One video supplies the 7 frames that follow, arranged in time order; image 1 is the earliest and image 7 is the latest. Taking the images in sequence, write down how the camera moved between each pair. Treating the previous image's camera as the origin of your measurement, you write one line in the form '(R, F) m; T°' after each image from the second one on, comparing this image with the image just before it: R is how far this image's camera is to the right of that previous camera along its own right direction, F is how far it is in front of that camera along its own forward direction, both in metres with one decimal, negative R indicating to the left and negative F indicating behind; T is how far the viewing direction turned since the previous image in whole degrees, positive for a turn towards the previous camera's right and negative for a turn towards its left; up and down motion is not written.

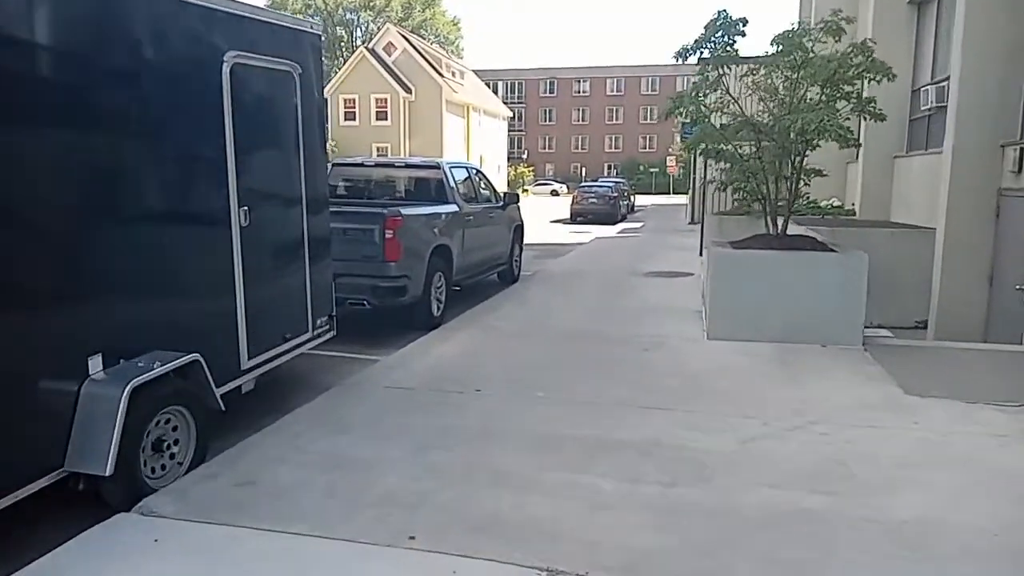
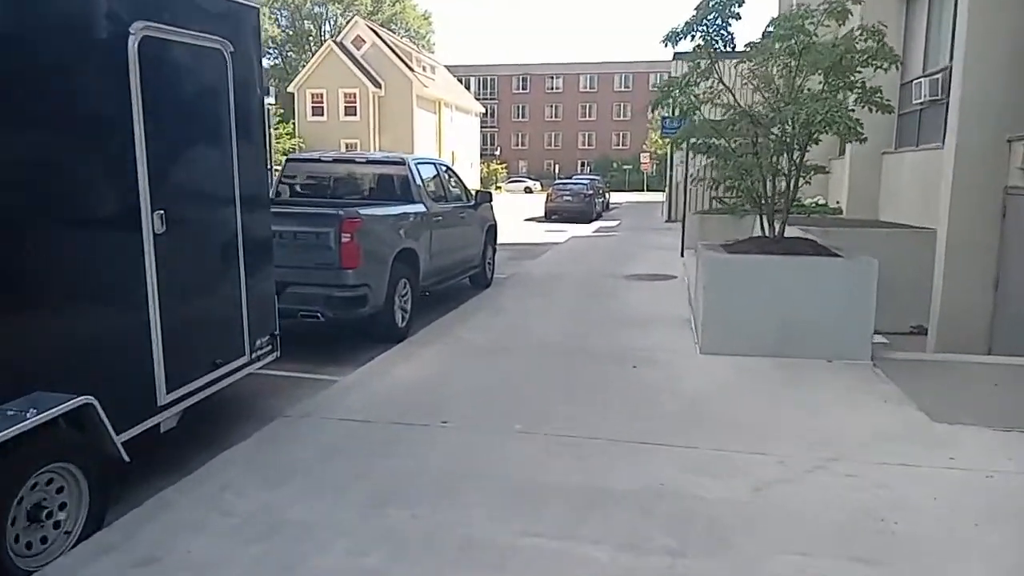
(0.0, +0.8) m; +2°
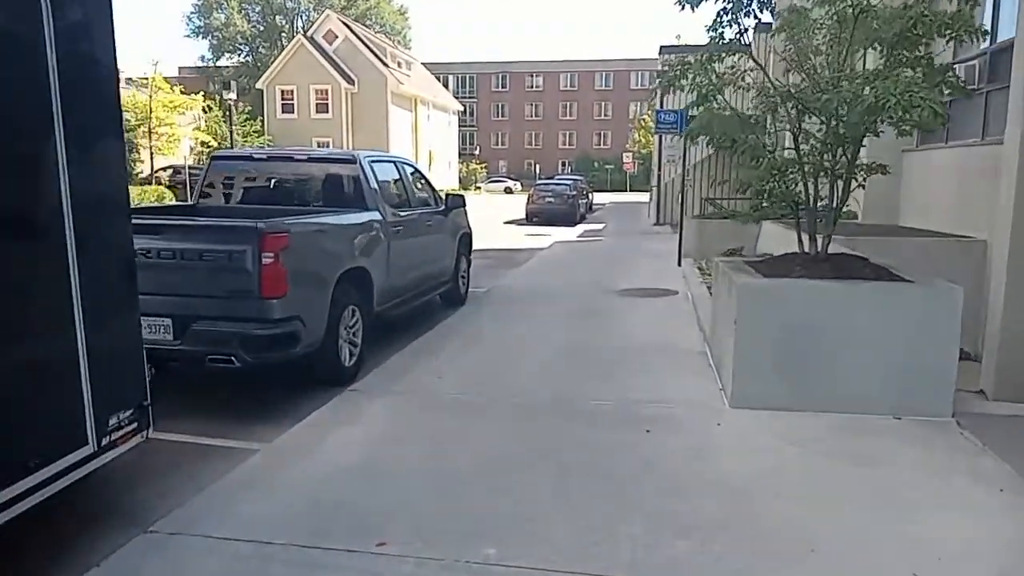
(0.0, +1.6) m; +2°
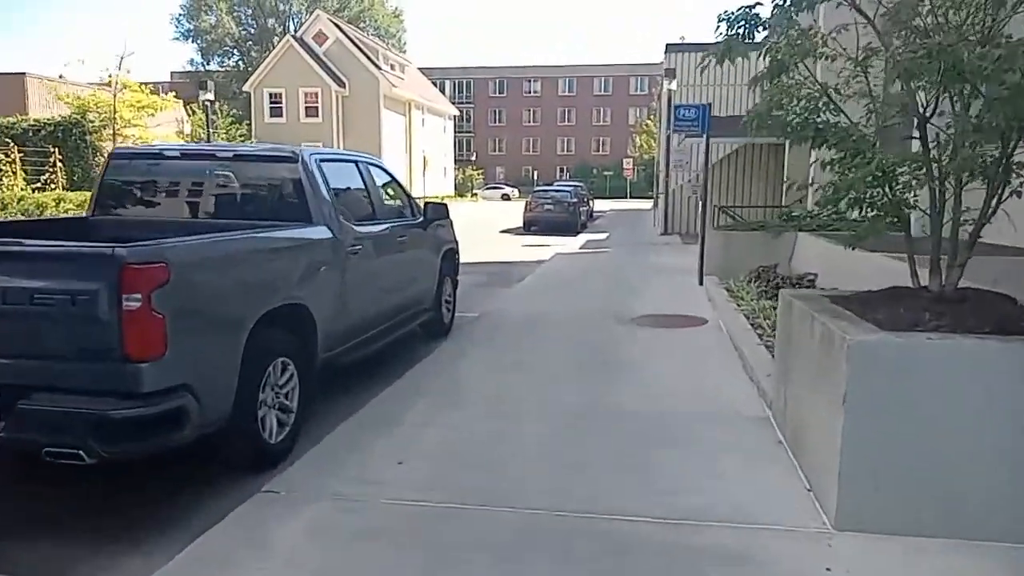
(0.0, +1.8) m; 0°
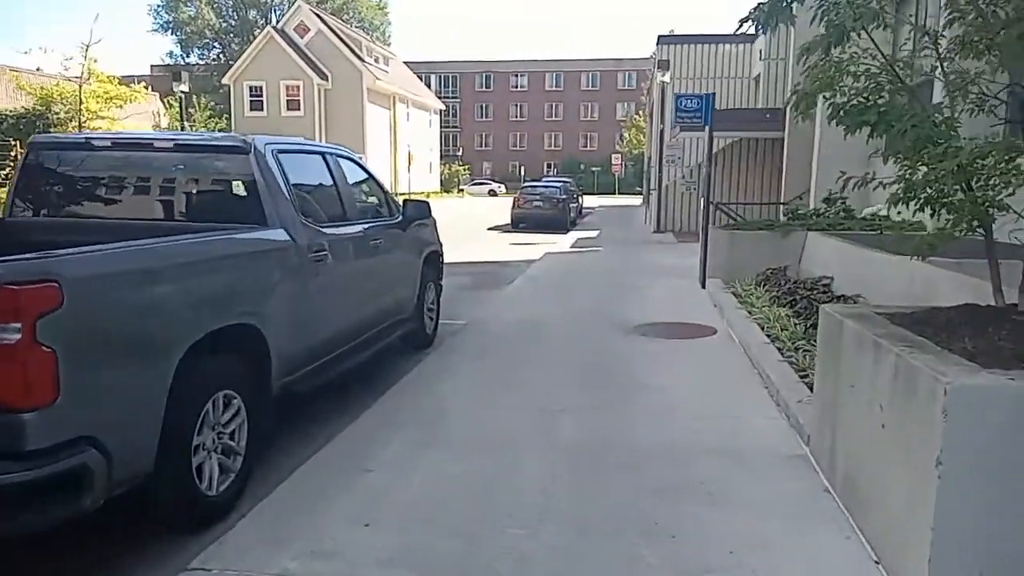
(0.0, +0.8) m; +1°
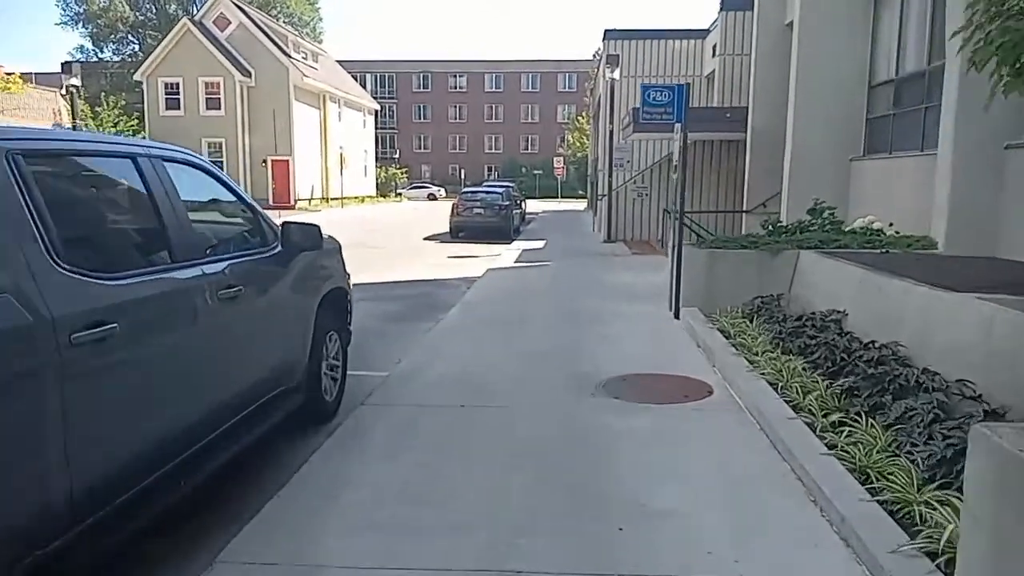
(+0.1, +2.0) m; +5°
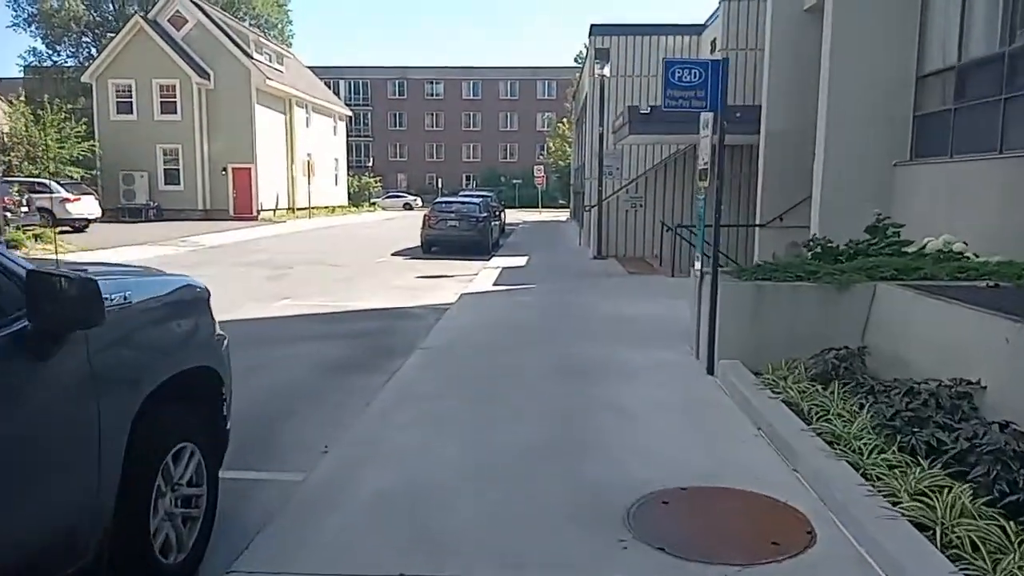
(0.0, +2.3) m; +2°
